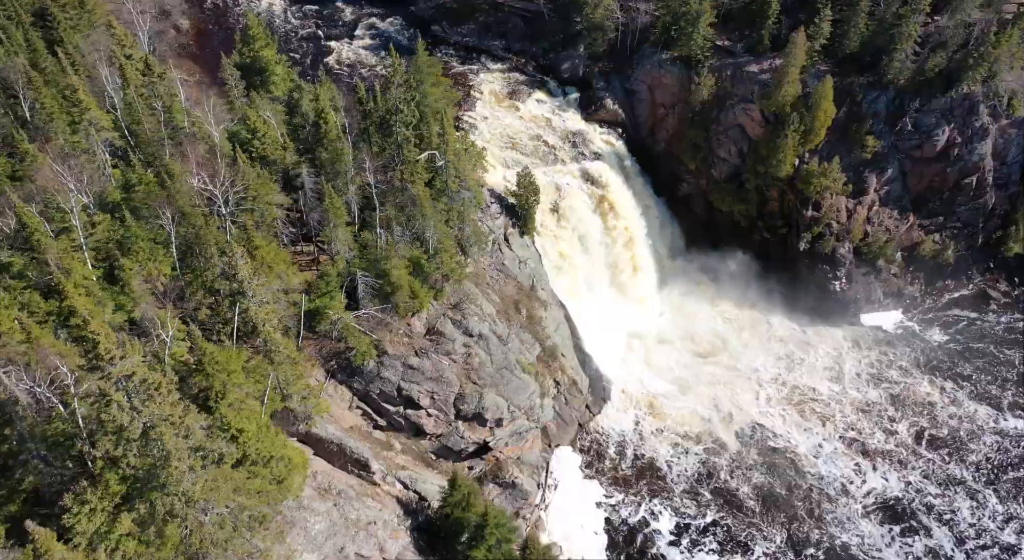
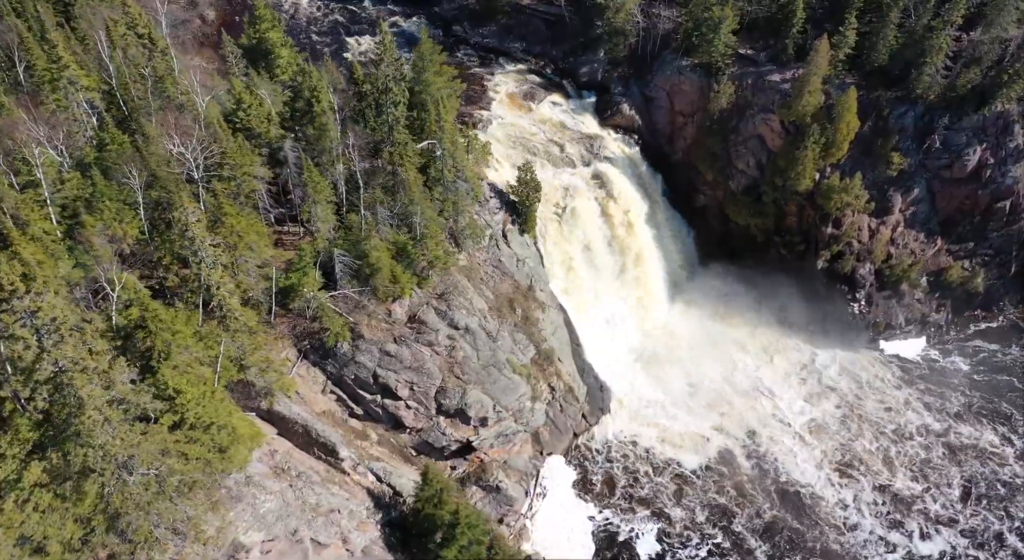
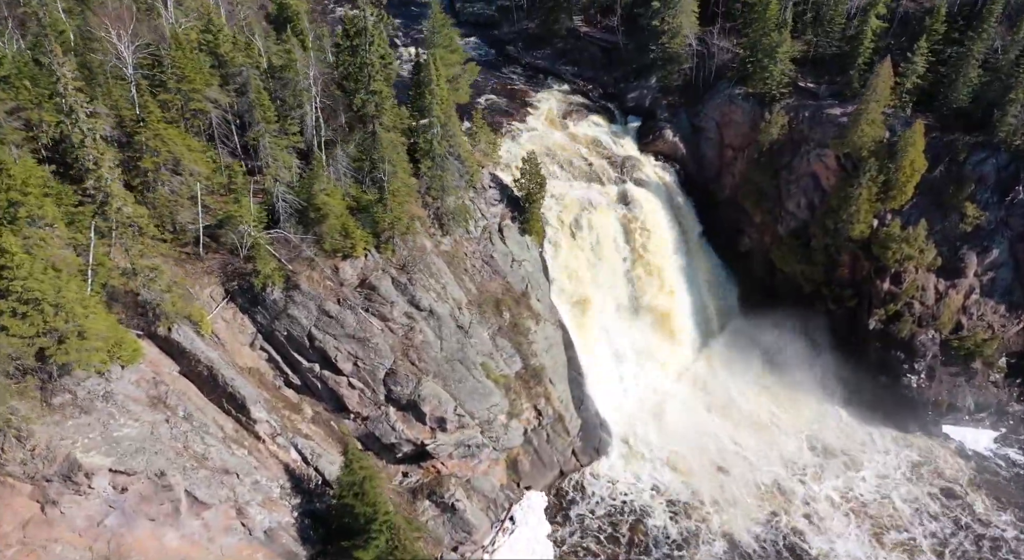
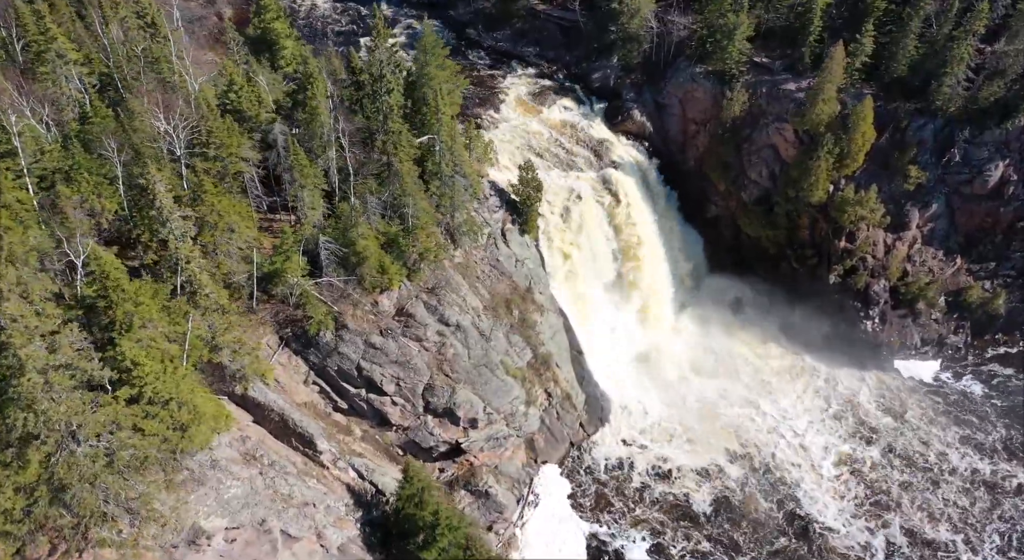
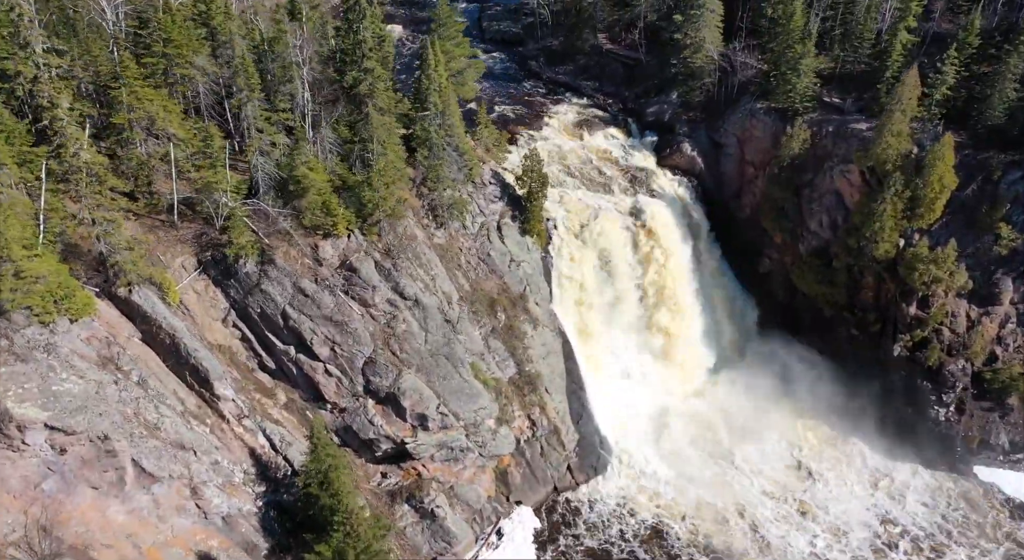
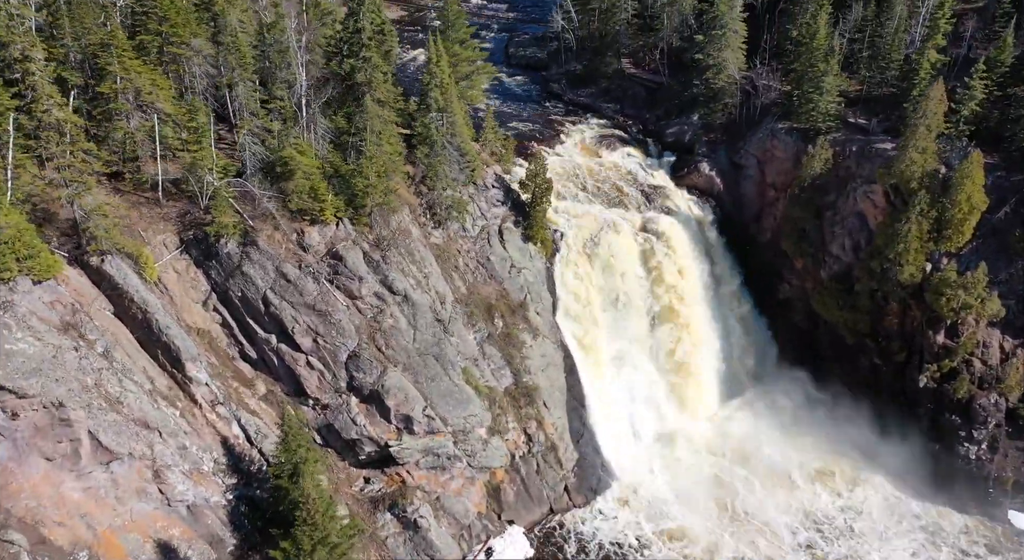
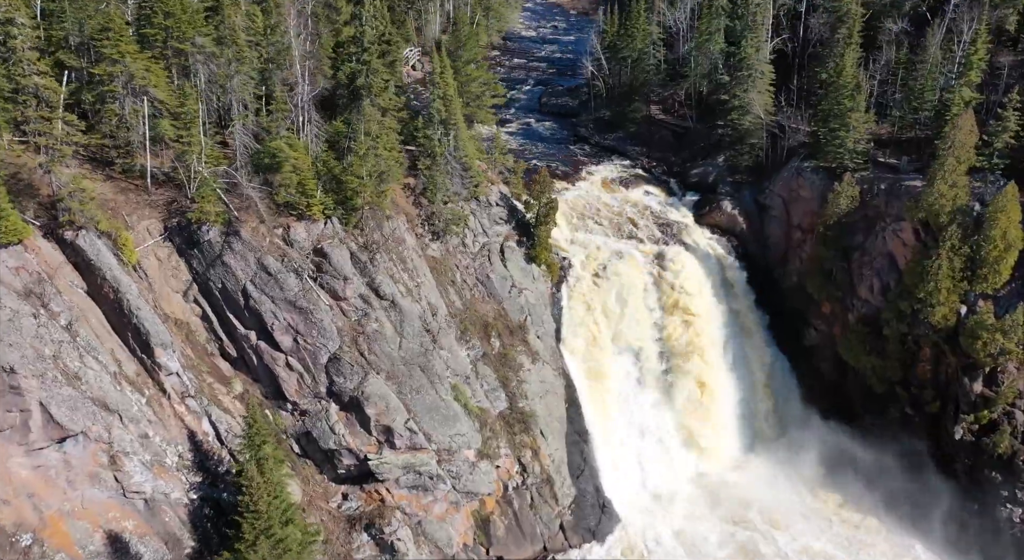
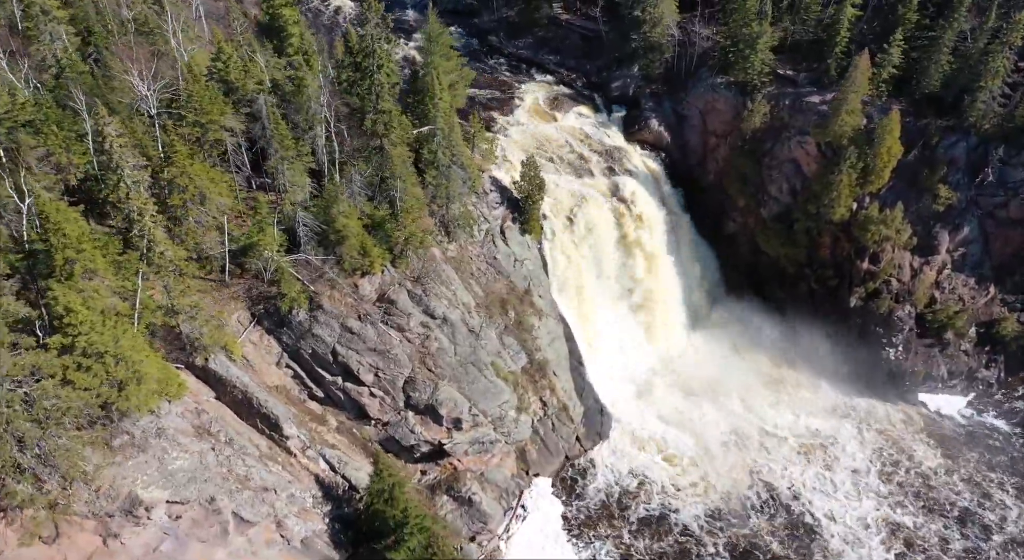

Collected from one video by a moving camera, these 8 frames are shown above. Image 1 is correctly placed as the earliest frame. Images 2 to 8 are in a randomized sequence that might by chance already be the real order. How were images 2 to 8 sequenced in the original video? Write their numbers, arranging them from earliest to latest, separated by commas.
2, 4, 8, 3, 5, 6, 7
